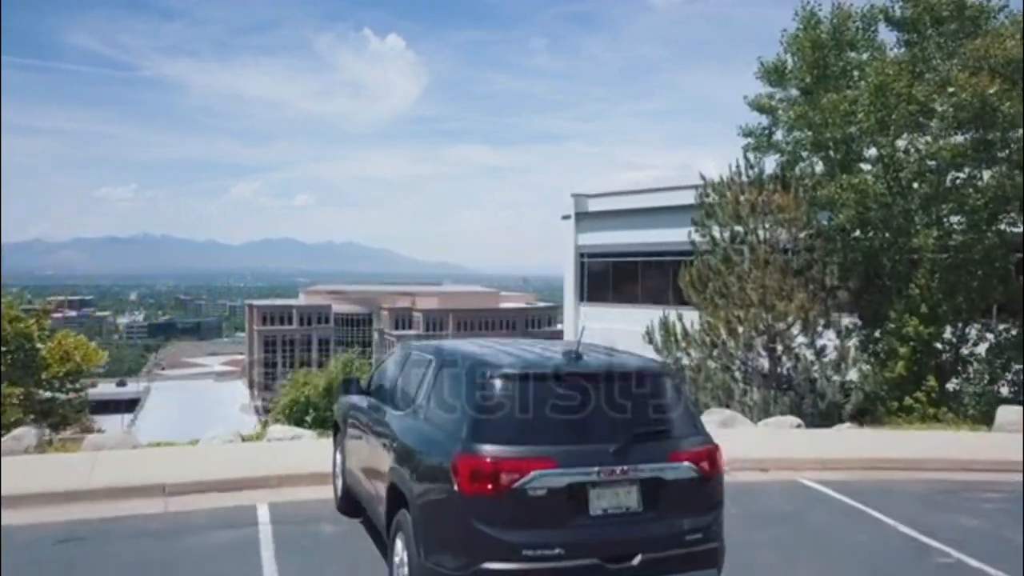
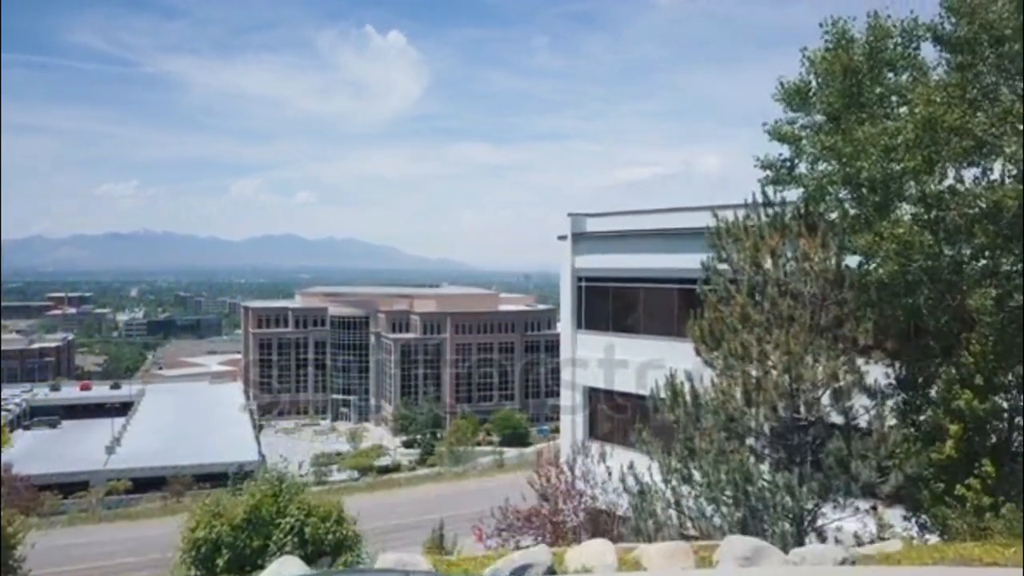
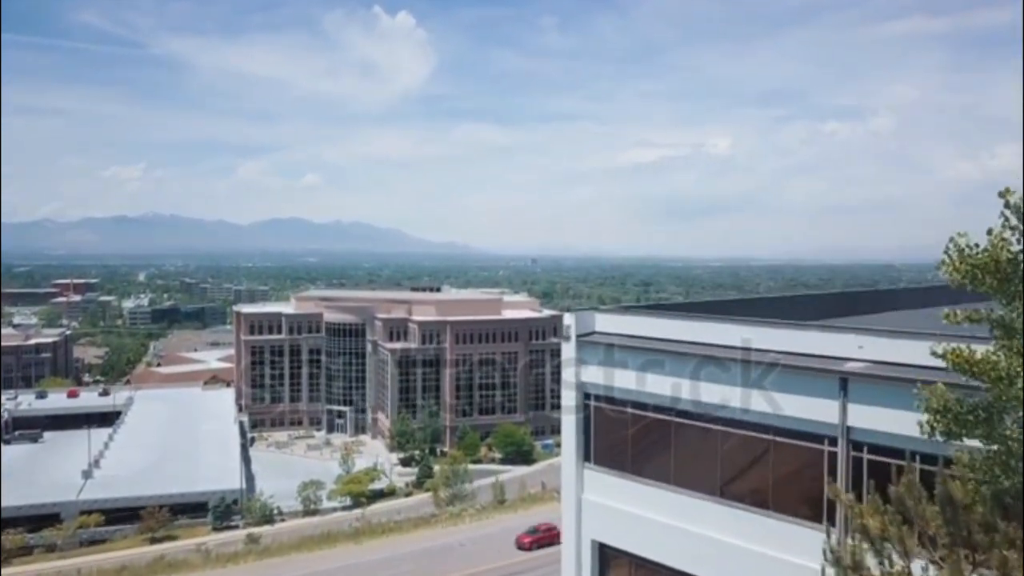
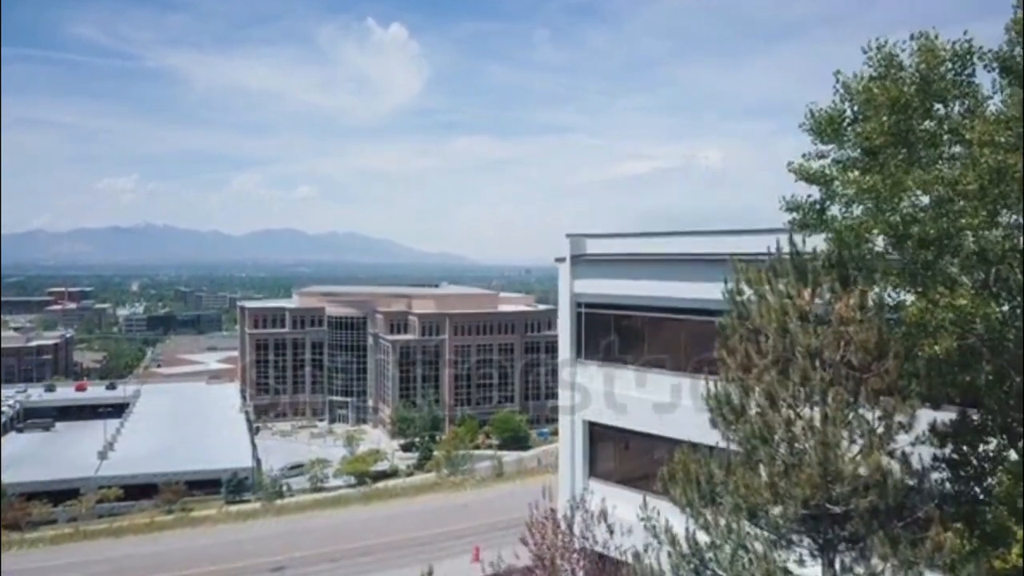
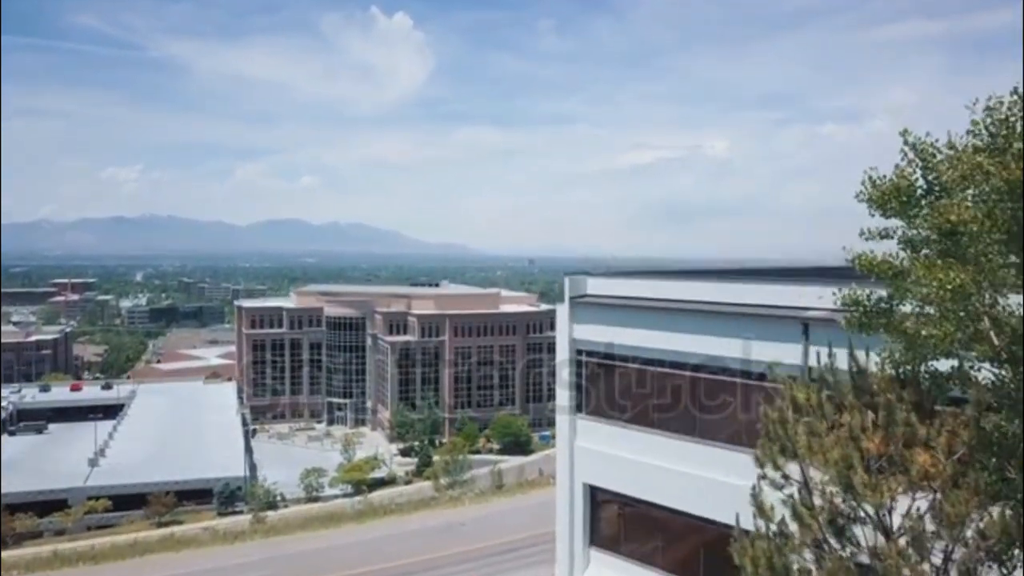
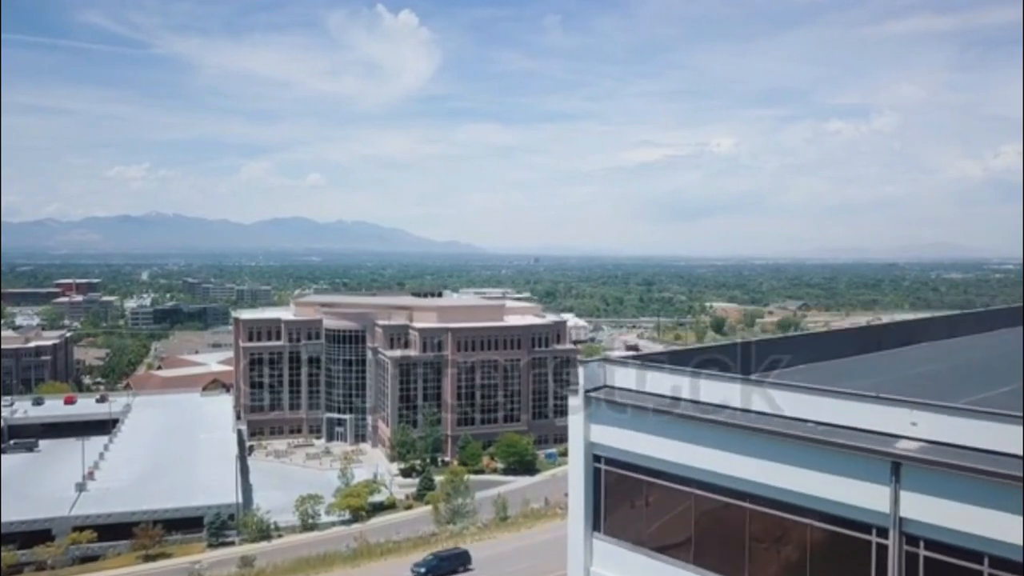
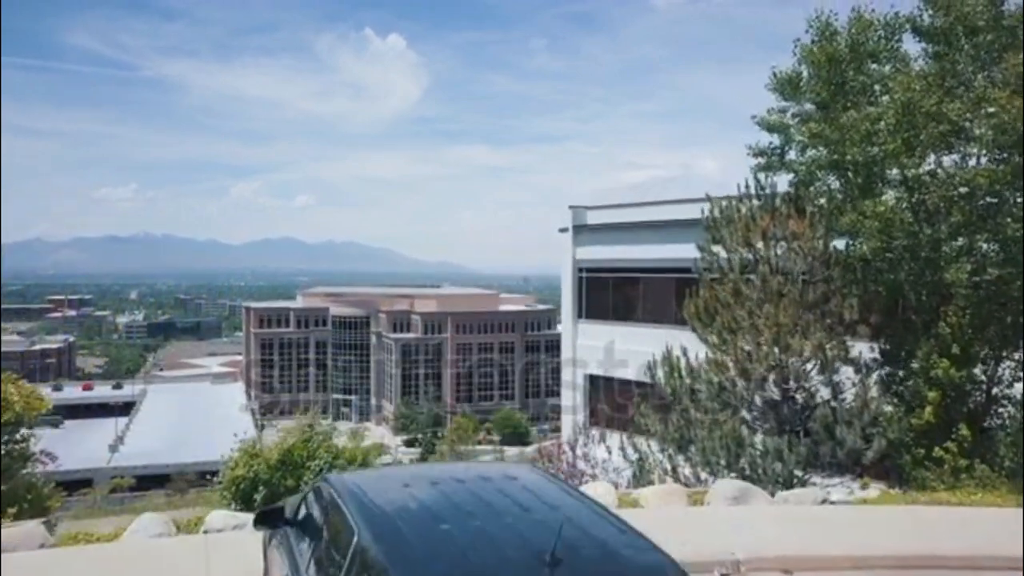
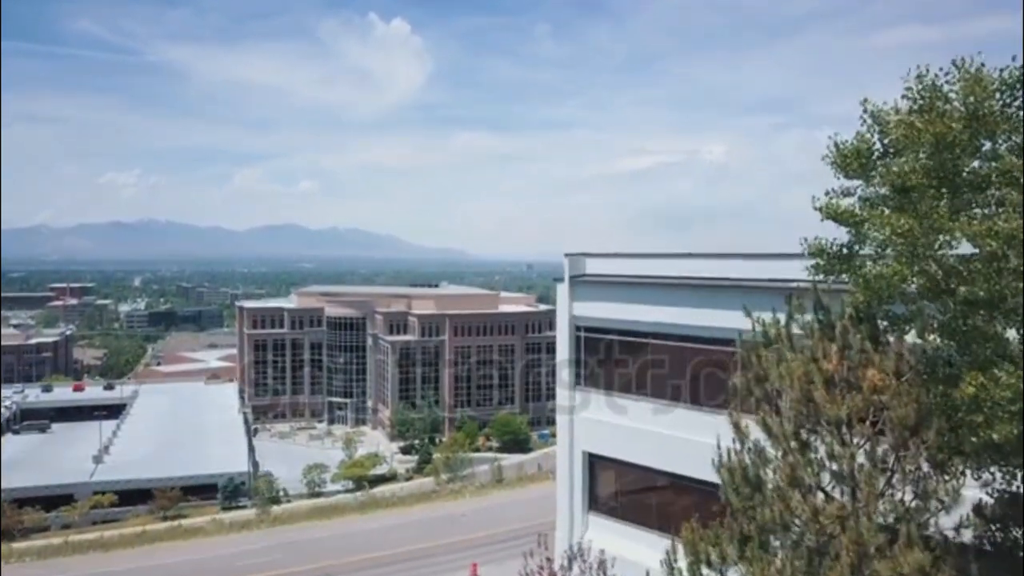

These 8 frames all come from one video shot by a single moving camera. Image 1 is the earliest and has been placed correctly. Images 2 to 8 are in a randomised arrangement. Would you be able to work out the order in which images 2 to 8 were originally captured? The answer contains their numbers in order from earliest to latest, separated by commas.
7, 2, 4, 8, 5, 3, 6
